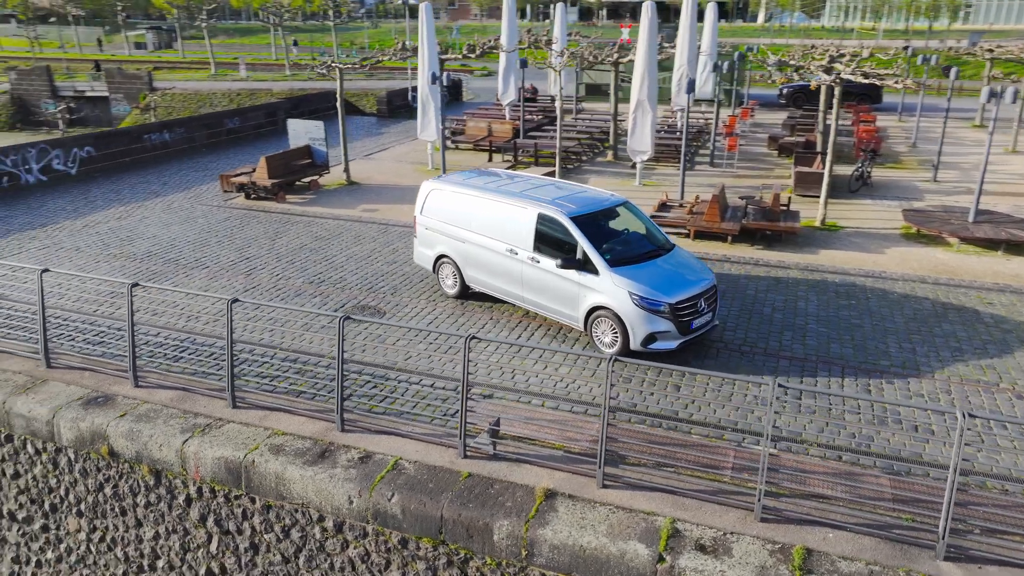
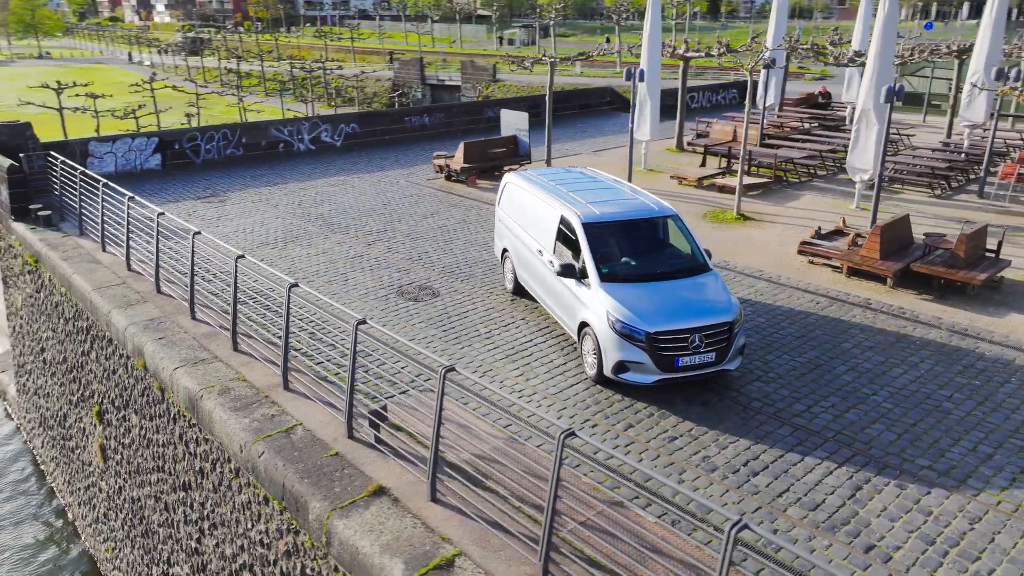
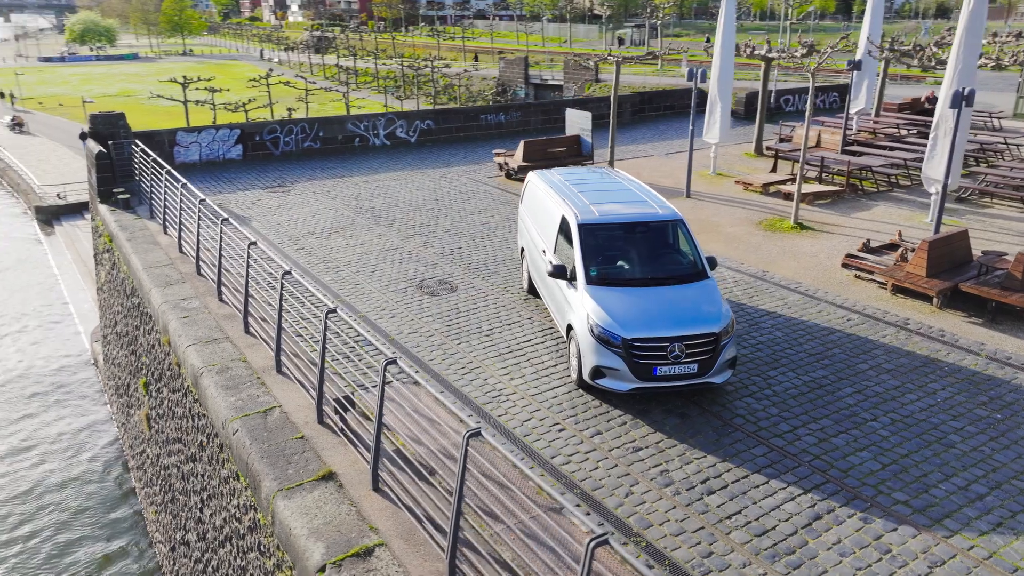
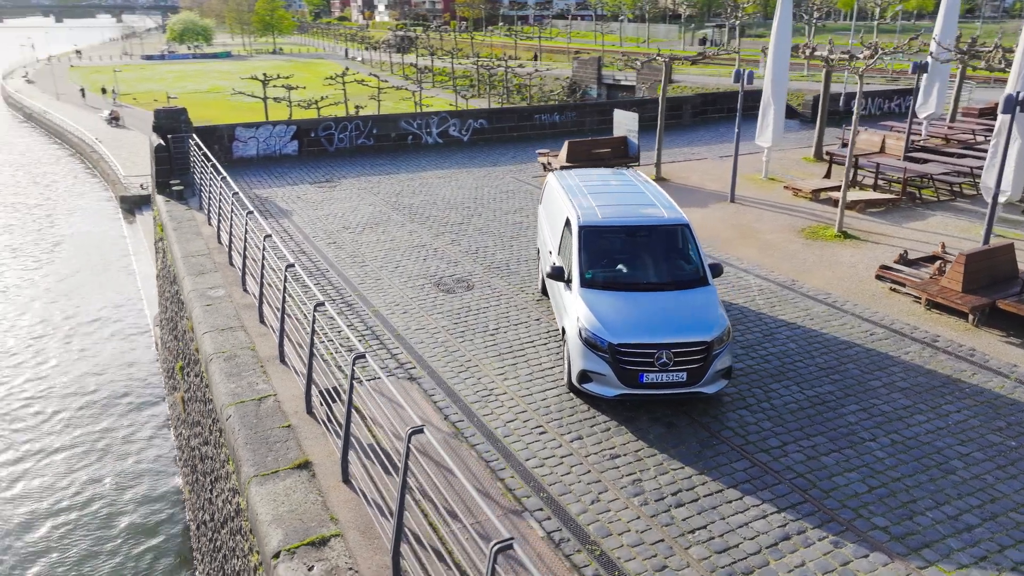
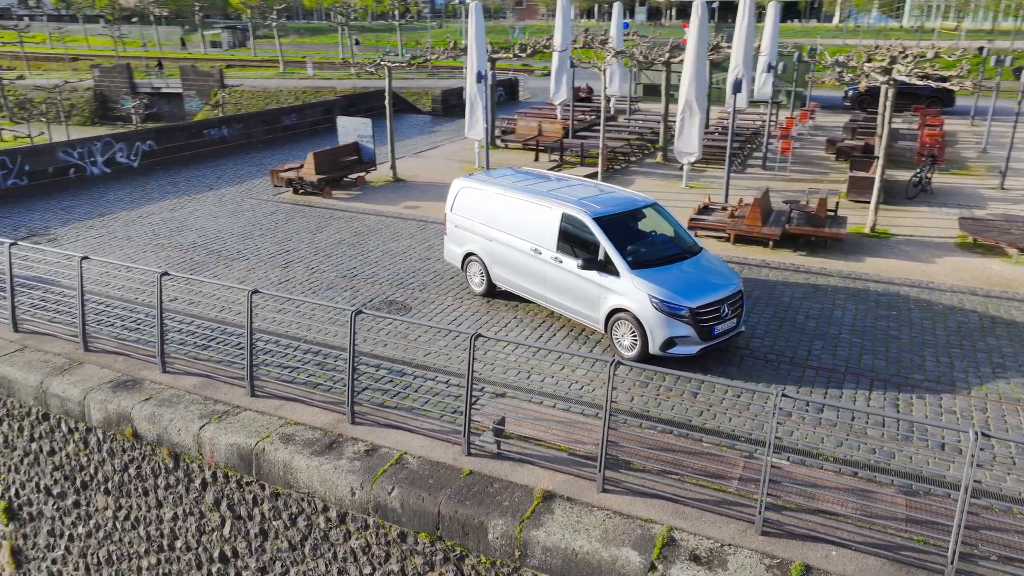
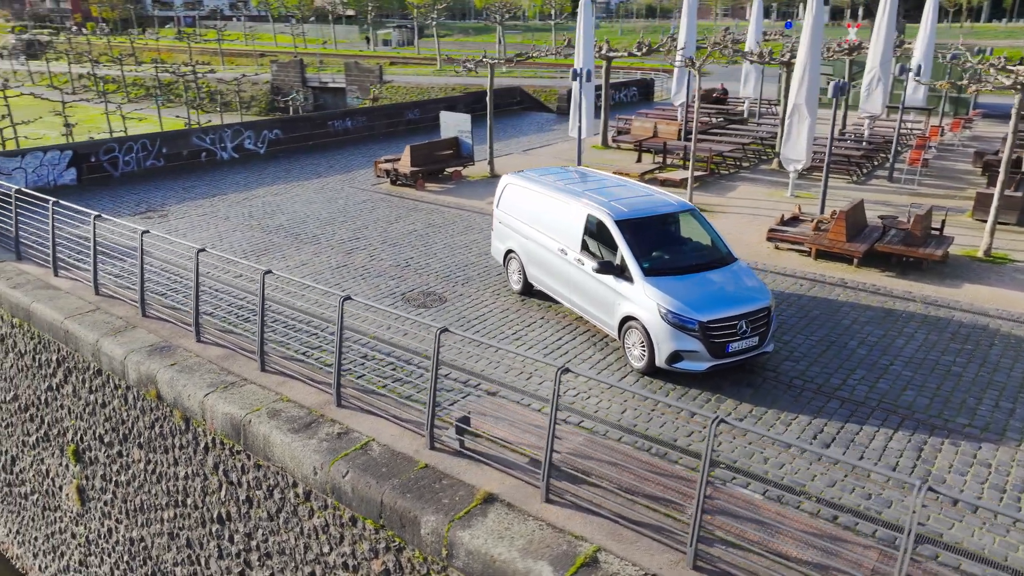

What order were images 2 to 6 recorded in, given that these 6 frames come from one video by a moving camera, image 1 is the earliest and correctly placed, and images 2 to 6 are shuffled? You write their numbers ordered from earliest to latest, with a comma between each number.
5, 6, 2, 3, 4
